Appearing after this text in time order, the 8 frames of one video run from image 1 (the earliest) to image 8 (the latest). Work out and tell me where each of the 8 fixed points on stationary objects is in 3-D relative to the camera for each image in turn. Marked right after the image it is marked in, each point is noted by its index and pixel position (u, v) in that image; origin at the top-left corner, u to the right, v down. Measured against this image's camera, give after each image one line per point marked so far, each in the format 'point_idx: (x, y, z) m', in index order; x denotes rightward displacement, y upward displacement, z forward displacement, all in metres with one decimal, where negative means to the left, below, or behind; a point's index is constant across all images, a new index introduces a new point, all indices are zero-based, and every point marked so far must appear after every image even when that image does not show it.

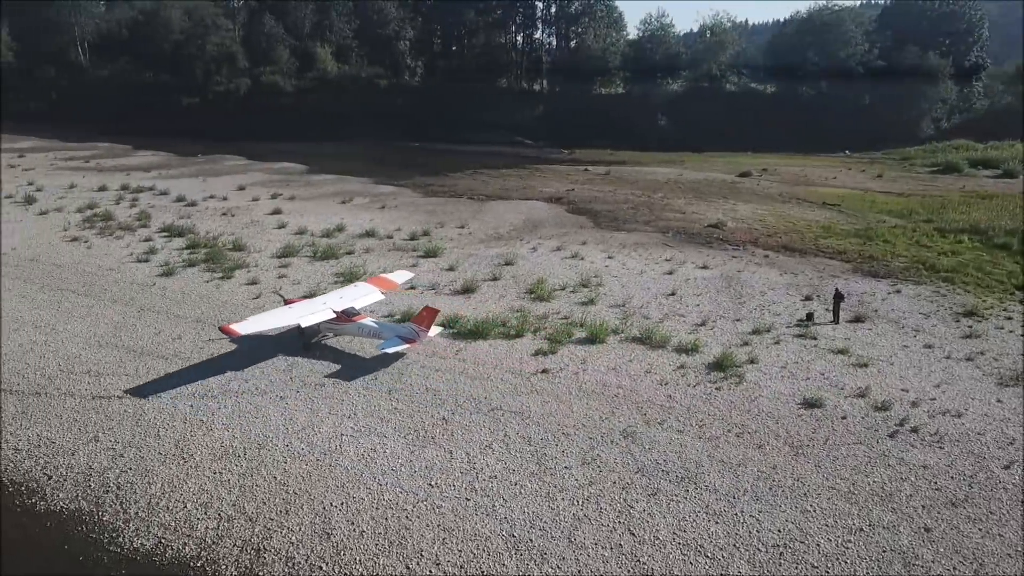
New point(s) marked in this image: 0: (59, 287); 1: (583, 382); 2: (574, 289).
0: (-10.7, 0.0, +19.0) m
1: (+1.2, -1.6, +13.7) m
2: (+1.5, 0.0, +19.6) m
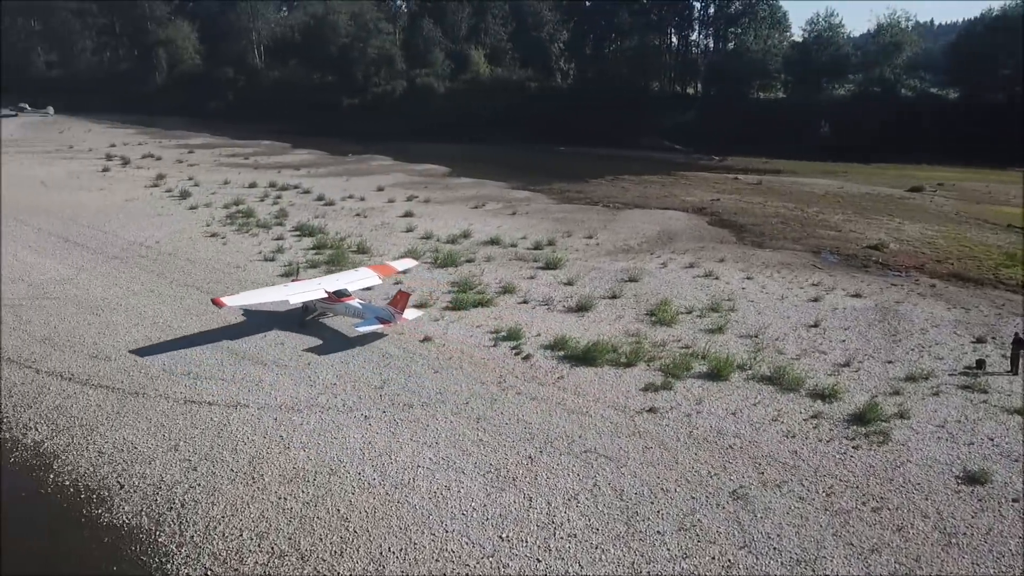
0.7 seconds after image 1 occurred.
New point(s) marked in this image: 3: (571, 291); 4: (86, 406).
0: (-7.9, +0.1, +19.5) m
1: (+2.7, -2.1, +12.1) m
2: (+4.2, -0.6, +17.8) m
3: (+1.4, -0.1, +19.5) m
4: (-6.7, -1.9, +12.6) m
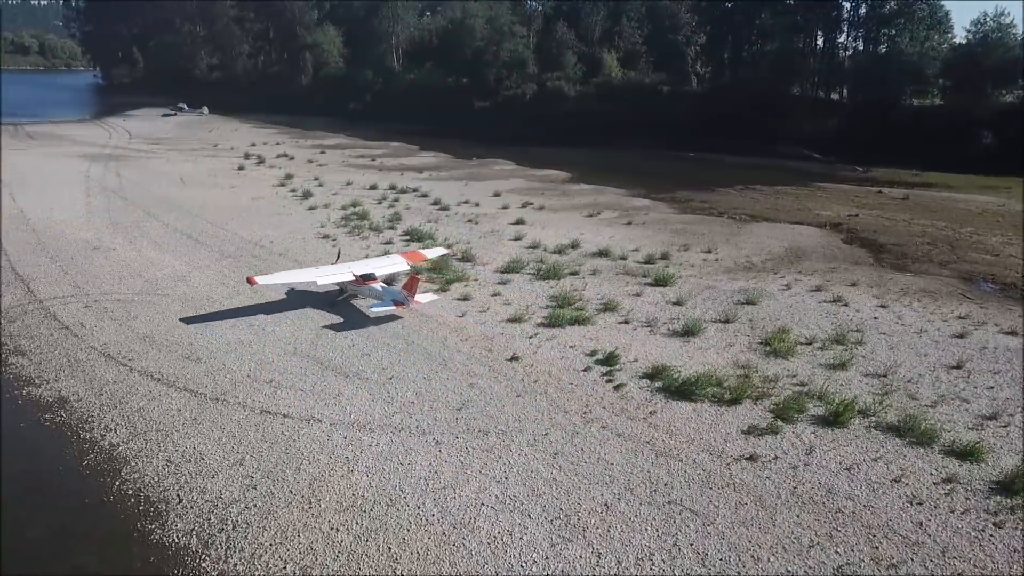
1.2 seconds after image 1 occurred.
0: (-5.4, +0.1, +19.6) m
1: (+3.8, -2.6, +10.6) m
2: (+6.2, -1.1, +16.0) m
3: (+3.8, -0.5, +18.1) m
4: (-5.4, -1.9, +12.6) m
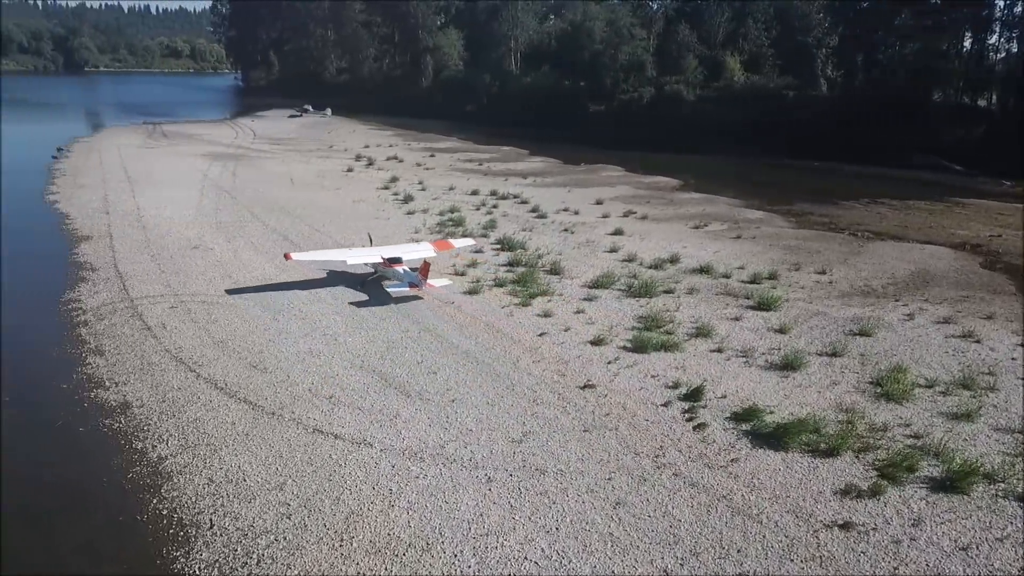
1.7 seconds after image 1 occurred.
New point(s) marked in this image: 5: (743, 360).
0: (-3.4, -0.1, +19.2) m
1: (+4.4, -3.1, +9.0) m
2: (+7.6, -1.8, +14.0) m
3: (+5.5, -1.1, +16.4) m
4: (-4.4, -2.1, +12.3) m
5: (+4.4, -1.4, +15.3) m
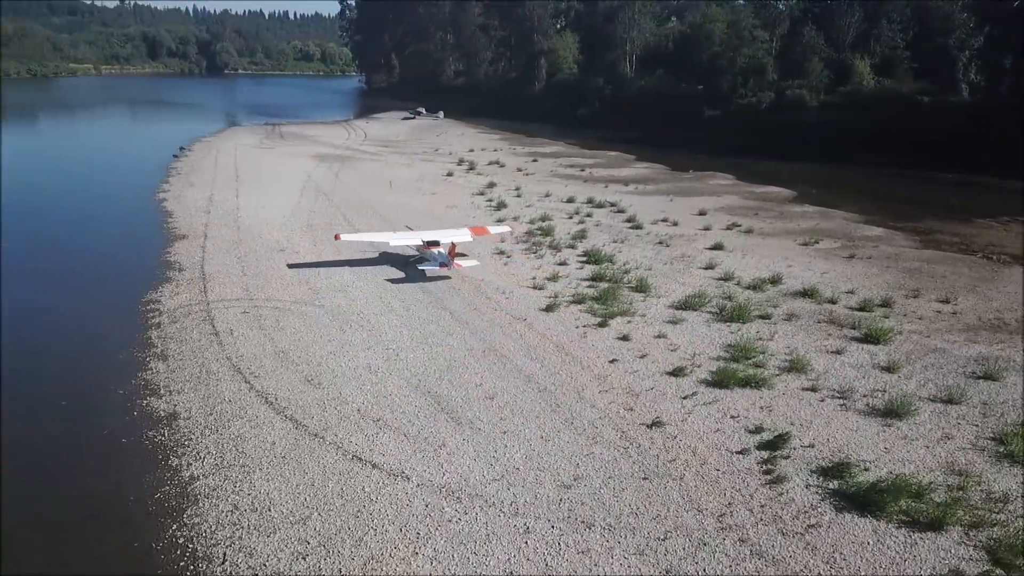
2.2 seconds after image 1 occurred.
0: (-1.6, -0.4, +18.5) m
1: (+4.6, -3.6, +7.3) m
2: (+8.5, -2.4, +11.8) m
3: (+6.8, -1.7, +14.5) m
4: (-3.7, -2.3, +11.8) m
5: (+5.5, -1.9, +13.5) m
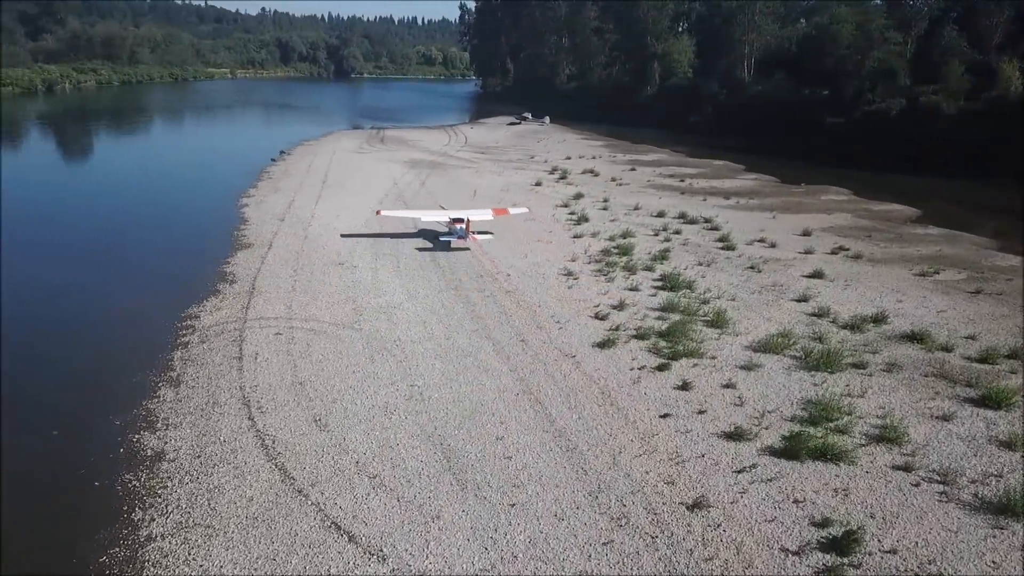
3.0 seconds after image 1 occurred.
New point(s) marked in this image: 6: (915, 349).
0: (-0.5, -1.0, +16.9) m
1: (+3.9, -4.3, +4.8) m
2: (+8.5, -3.4, +8.8) m
3: (+7.2, -2.6, +11.7) m
4: (-3.5, -2.7, +10.5) m
5: (+5.8, -2.7, +10.9) m
6: (+8.4, -1.3, +16.6) m
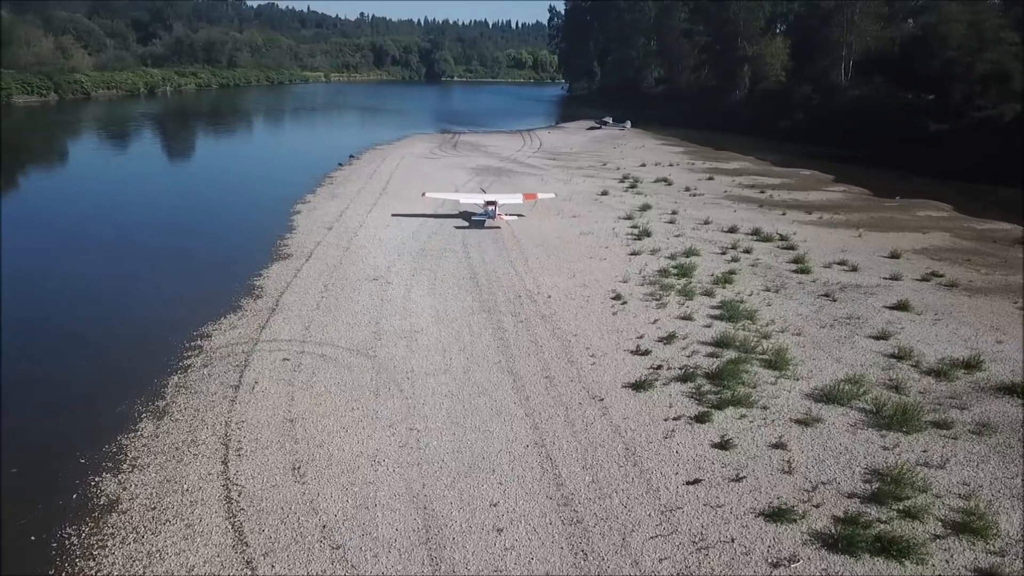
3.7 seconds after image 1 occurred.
0: (0.0, -1.5, +15.2) m
1: (+3.0, -4.9, +2.7) m
2: (+8.0, -4.1, +6.2) m
3: (+7.1, -3.3, +9.2) m
4: (-3.8, -3.1, +9.1) m
5: (+5.6, -3.4, +8.6) m
6: (+8.8, -2.1, +14.0) m
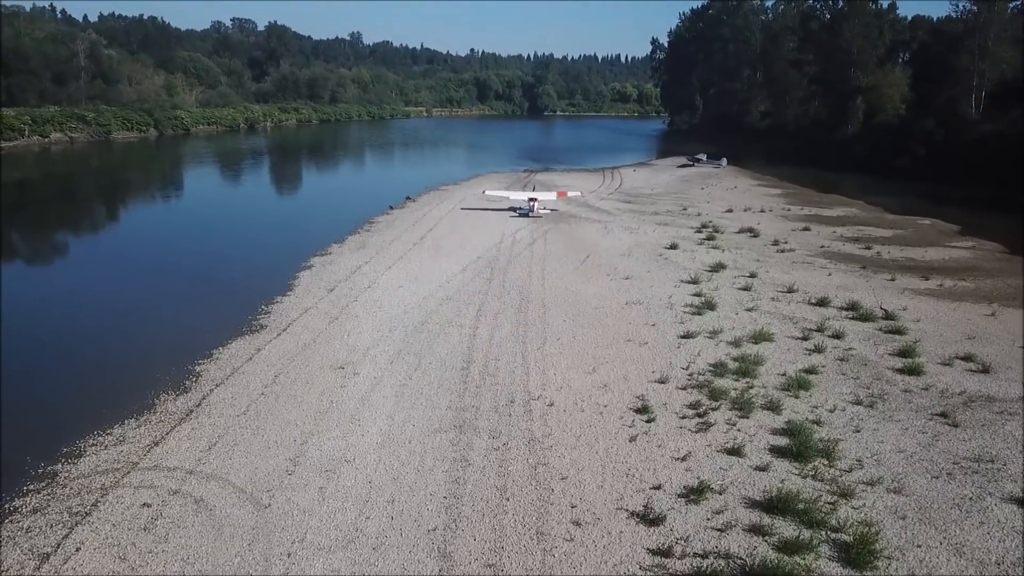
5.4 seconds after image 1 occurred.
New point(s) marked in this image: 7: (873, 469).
0: (-0.8, -3.3, +10.3) m
1: (+0.5, -6.2, -2.5) m
2: (+5.9, -5.7, +0.3) m
3: (+5.4, -5.0, +3.5) m
4: (-5.4, -4.5, +4.7) m
5: (+3.8, -5.0, +3.0) m
6: (+7.7, -4.0, +8.0) m
7: (+5.6, -2.8, +12.6) m
